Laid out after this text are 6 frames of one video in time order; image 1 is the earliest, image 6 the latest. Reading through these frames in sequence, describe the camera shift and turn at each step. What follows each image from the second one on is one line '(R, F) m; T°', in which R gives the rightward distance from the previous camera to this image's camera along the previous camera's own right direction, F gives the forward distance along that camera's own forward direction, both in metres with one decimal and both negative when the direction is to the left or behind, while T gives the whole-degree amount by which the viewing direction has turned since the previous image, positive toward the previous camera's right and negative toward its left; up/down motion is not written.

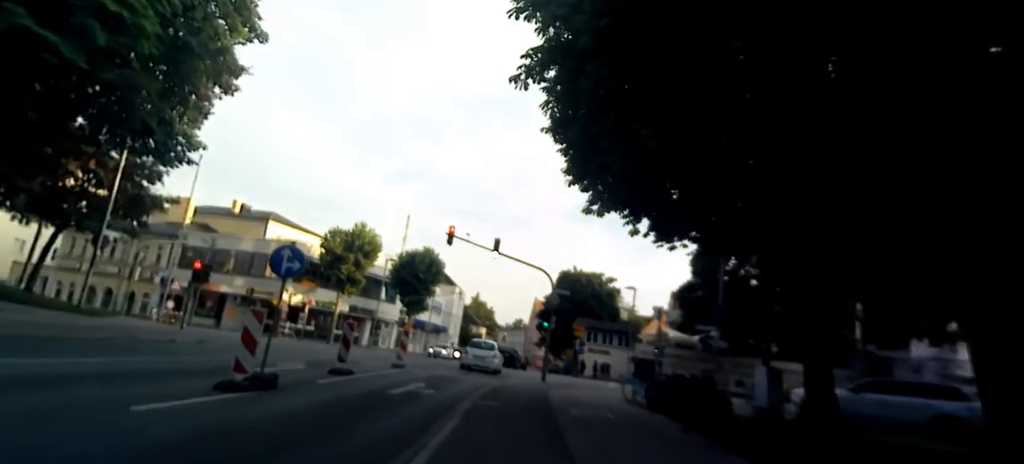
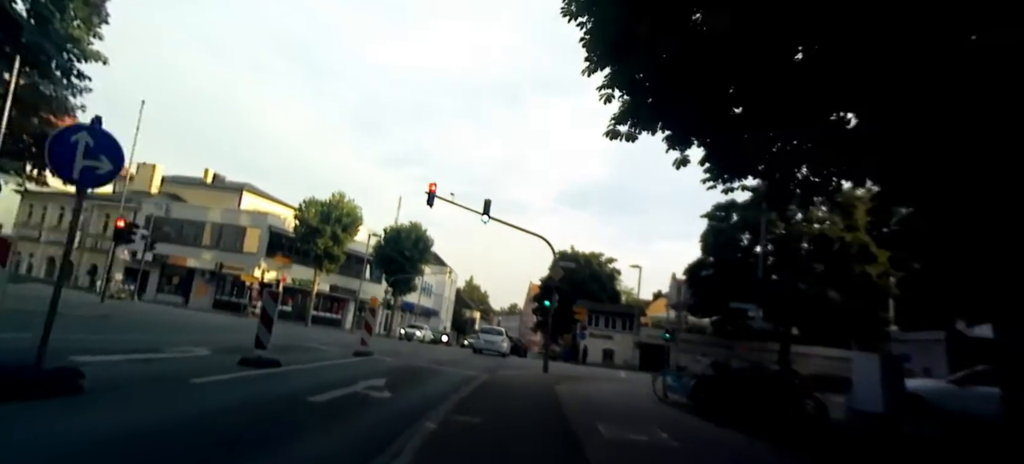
(0.0, +3.6) m; +1°
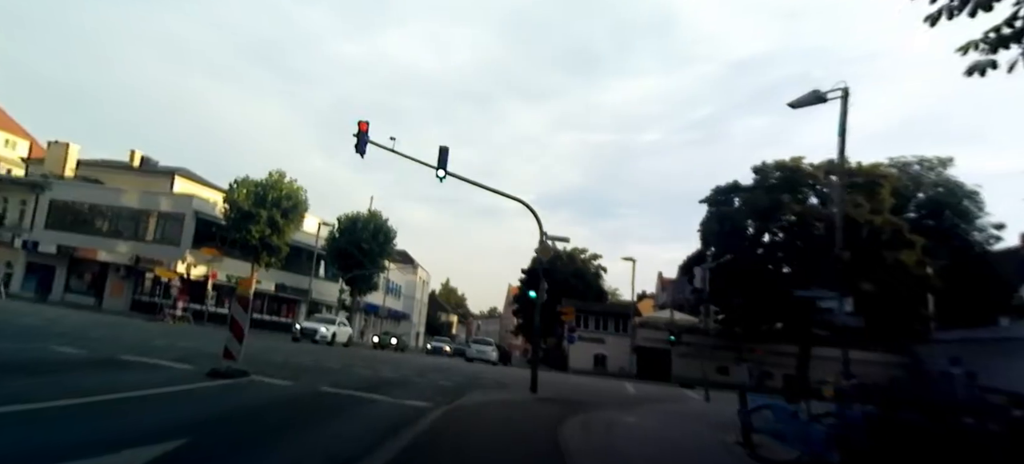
(+0.1, +5.1) m; +2°
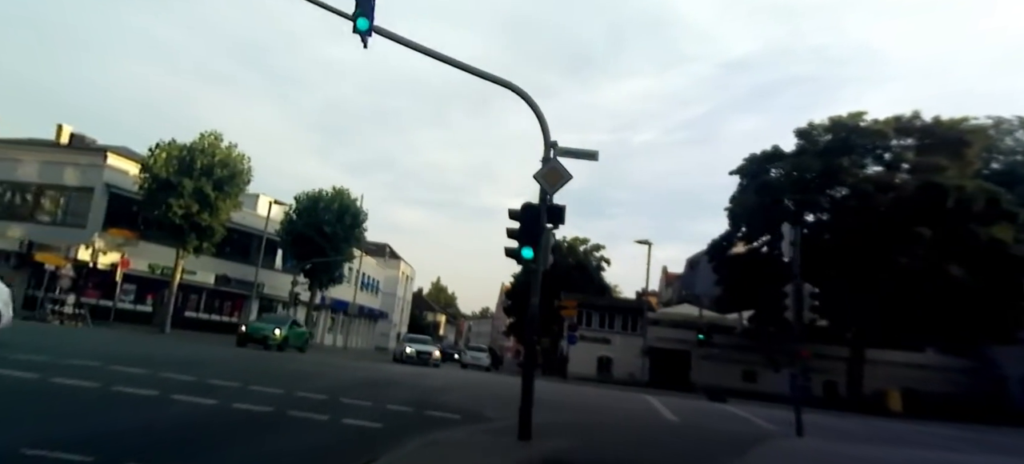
(+0.2, +5.5) m; +1°
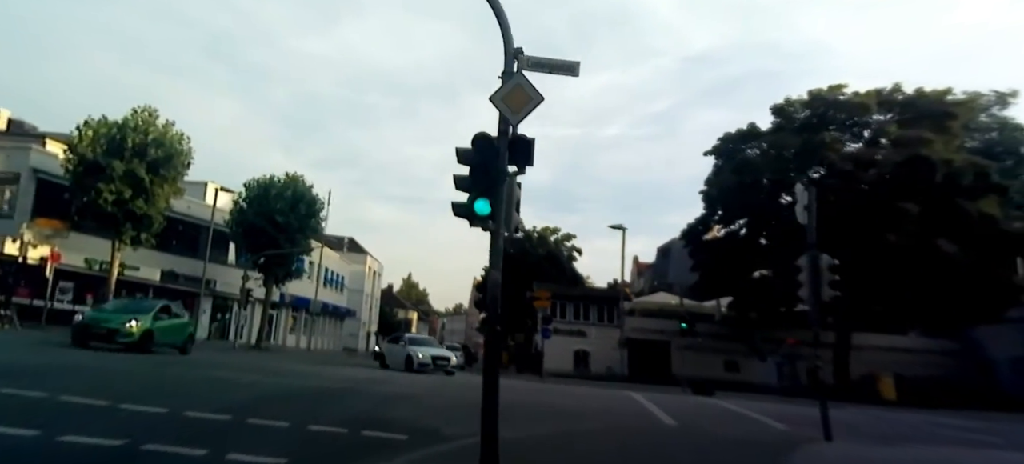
(+0.2, +1.7) m; +3°
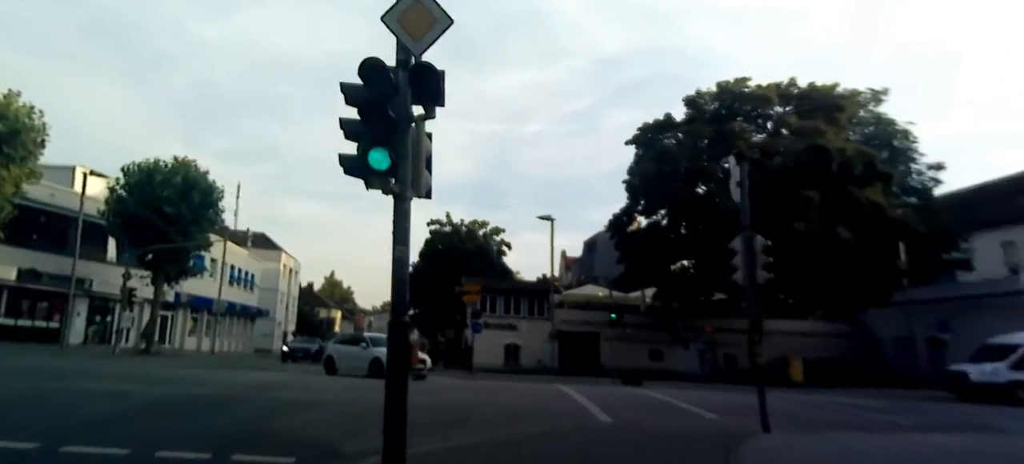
(+0.1, +1.1) m; +7°
